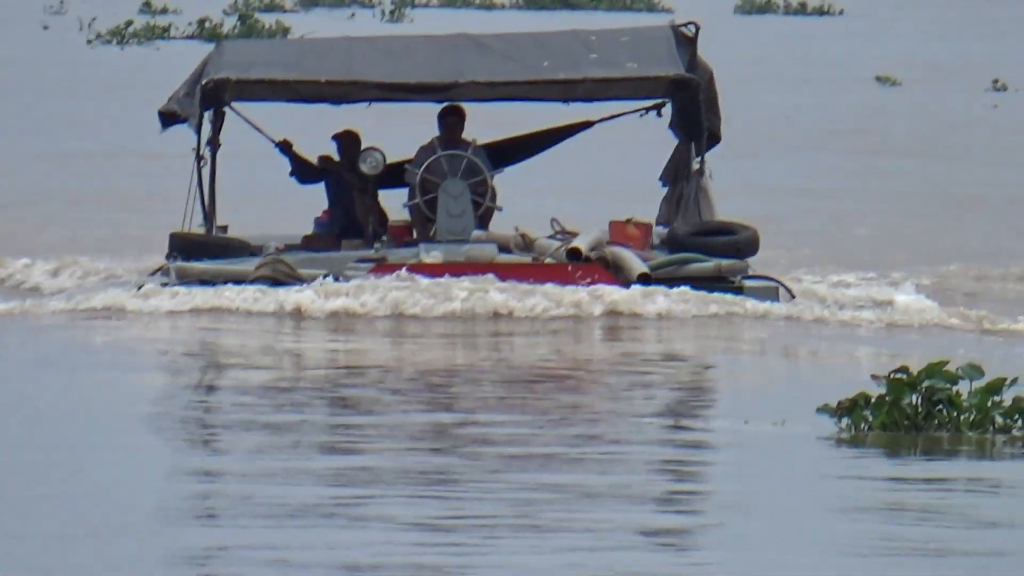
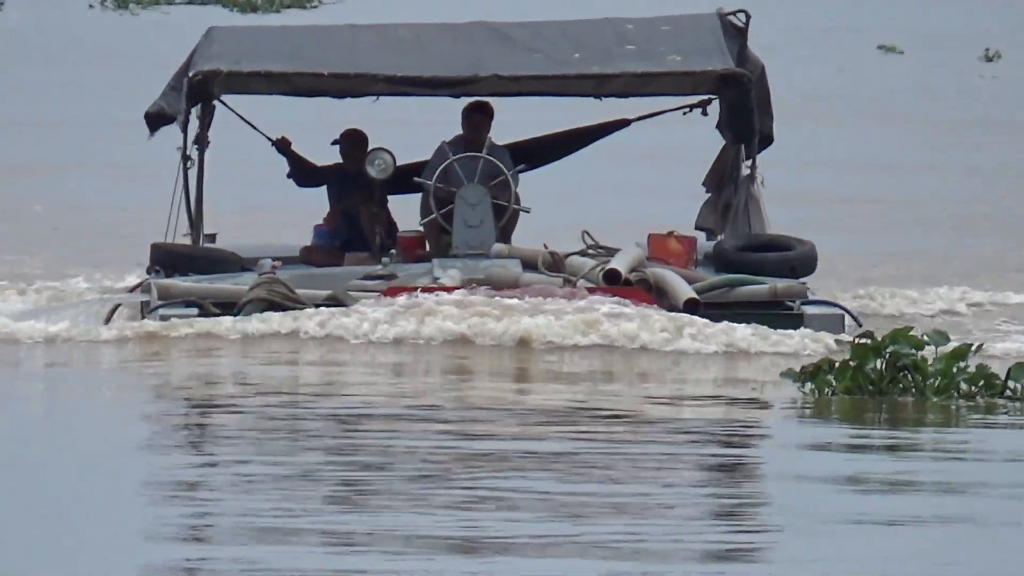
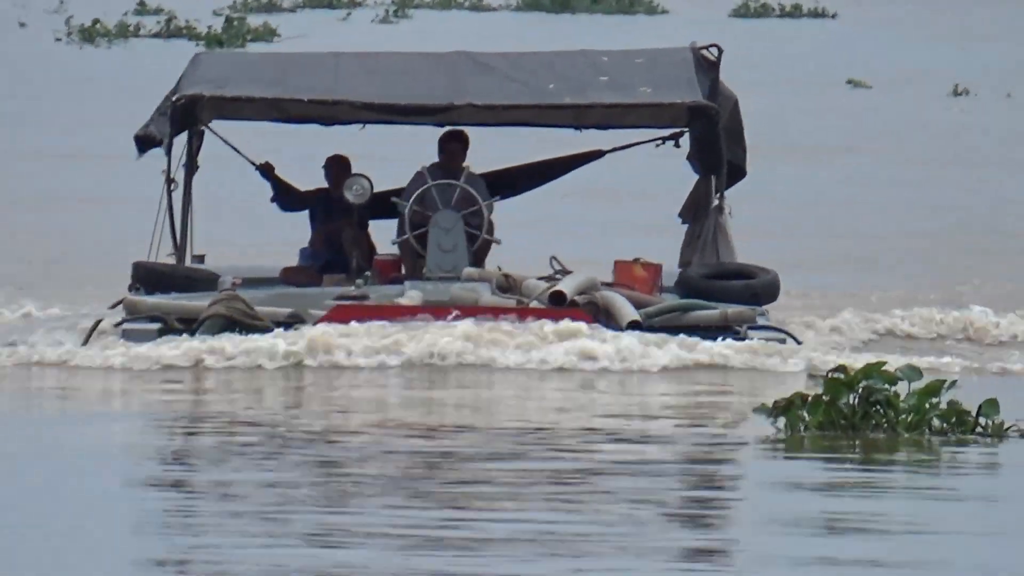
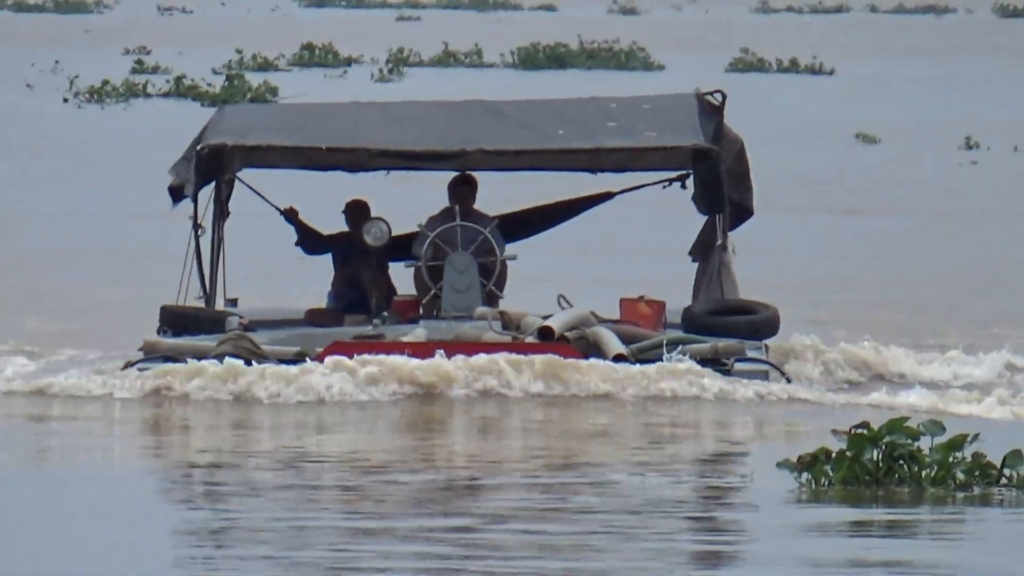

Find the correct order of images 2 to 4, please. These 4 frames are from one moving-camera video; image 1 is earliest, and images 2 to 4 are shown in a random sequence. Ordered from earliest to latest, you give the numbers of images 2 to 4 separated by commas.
4, 3, 2
